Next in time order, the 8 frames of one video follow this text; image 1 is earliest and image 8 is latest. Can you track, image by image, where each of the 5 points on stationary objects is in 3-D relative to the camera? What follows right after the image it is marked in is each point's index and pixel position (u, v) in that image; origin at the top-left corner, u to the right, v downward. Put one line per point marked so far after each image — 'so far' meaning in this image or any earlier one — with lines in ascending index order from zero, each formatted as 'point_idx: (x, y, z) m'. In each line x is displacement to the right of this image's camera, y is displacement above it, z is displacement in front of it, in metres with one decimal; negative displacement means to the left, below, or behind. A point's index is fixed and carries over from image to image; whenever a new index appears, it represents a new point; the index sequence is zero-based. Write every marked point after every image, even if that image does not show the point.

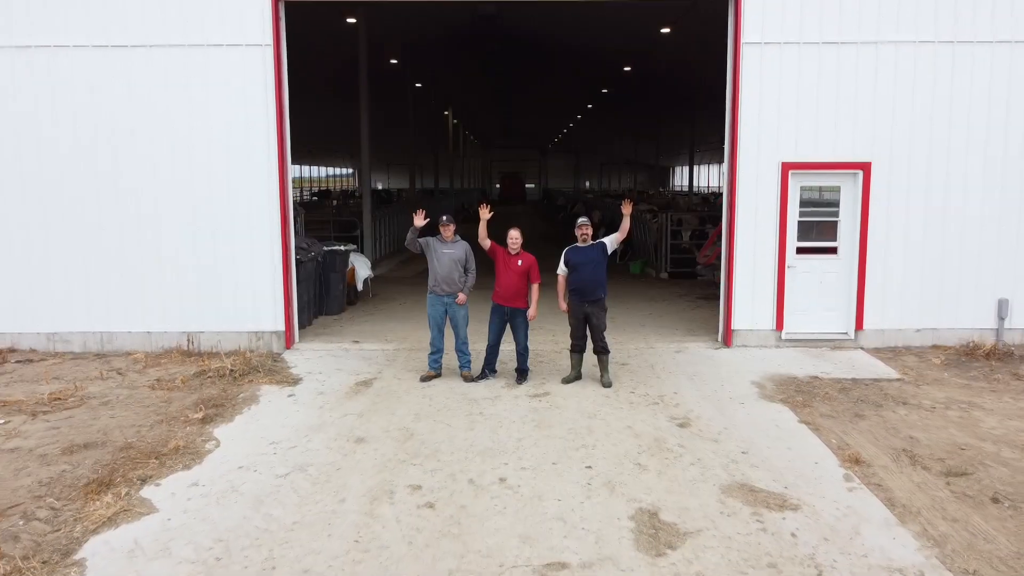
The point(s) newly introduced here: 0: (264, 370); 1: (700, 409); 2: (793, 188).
0: (-2.3, -0.8, +7.0) m
1: (+1.5, -1.0, +5.8) m
2: (+2.8, +1.0, +7.3) m
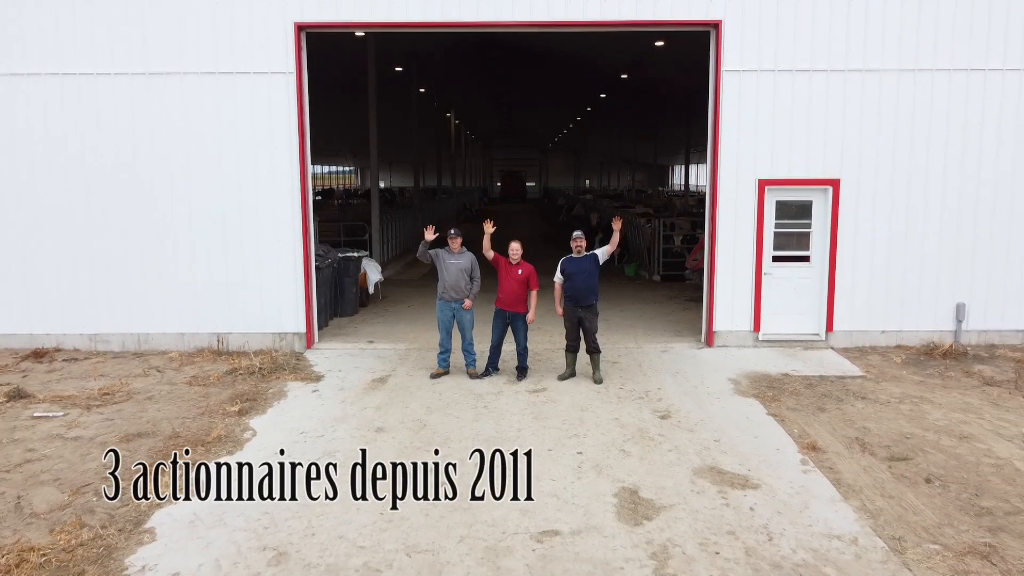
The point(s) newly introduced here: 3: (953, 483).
0: (-2.3, -0.8, +7.7) m
1: (+1.5, -1.0, +6.6) m
2: (+2.8, +0.9, +8.0) m
3: (+3.1, -1.4, +5.1) m
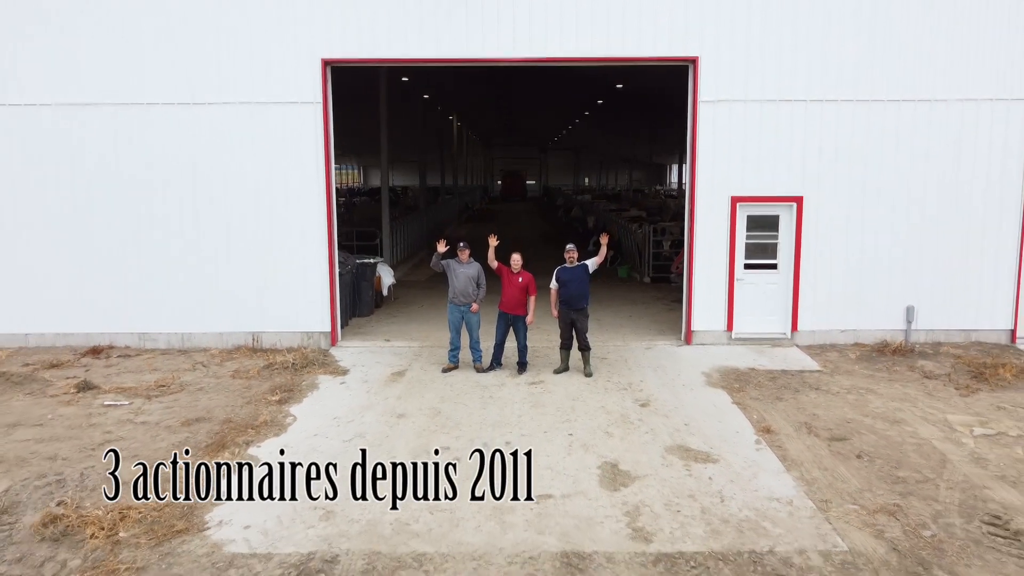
0: (-2.3, -0.9, +8.7) m
1: (+1.5, -1.1, +7.6) m
2: (+2.8, +0.9, +9.0) m
3: (+3.1, -1.4, +6.1) m
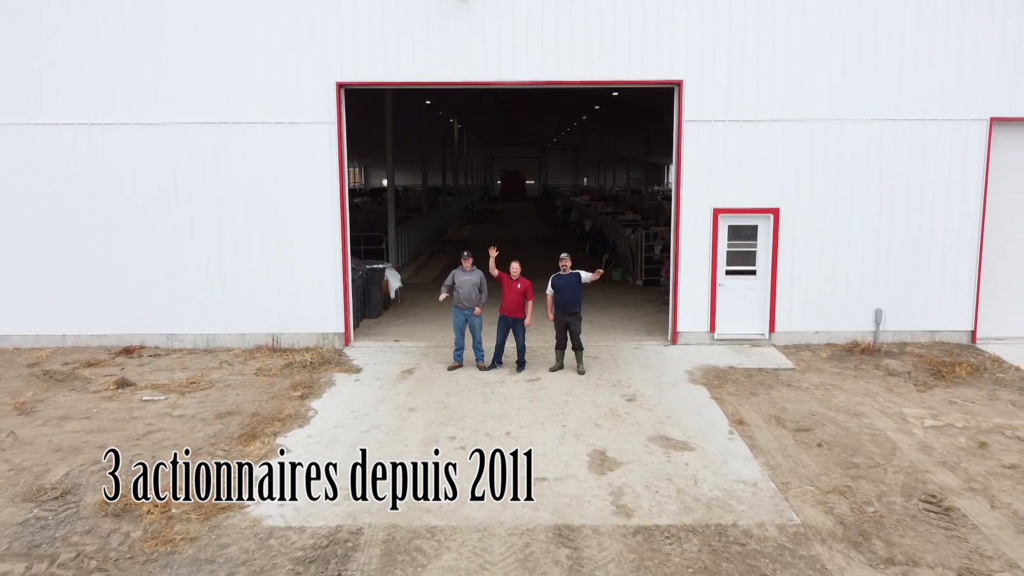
0: (-2.3, -1.0, +9.5) m
1: (+1.5, -1.2, +8.4) m
2: (+2.8, +0.8, +9.8) m
3: (+3.1, -1.5, +6.9) m
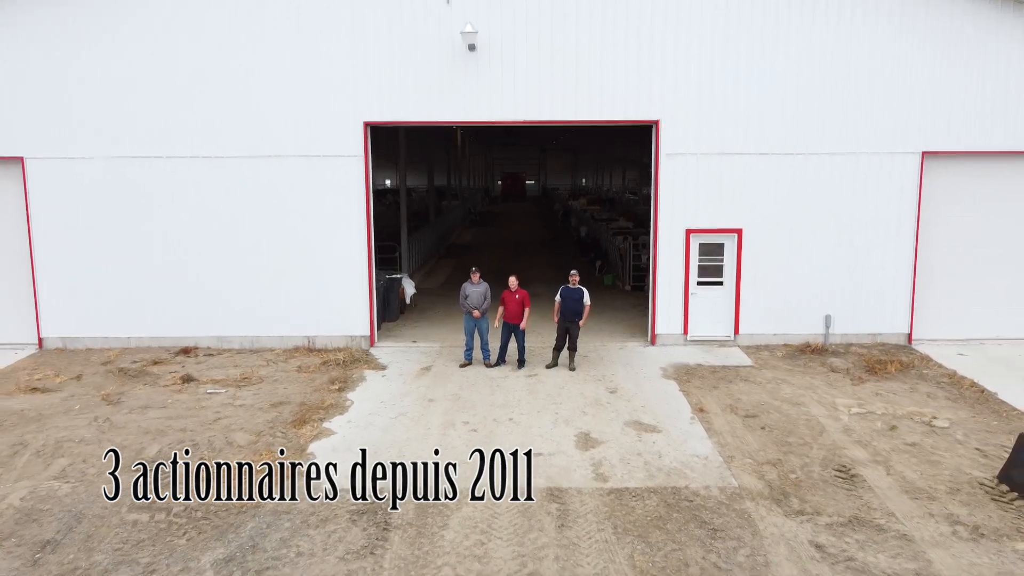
0: (-2.3, -1.1, +11.2) m
1: (+1.6, -1.3, +10.0) m
2: (+2.9, +0.7, +11.4) m
3: (+3.1, -1.7, +8.5) m
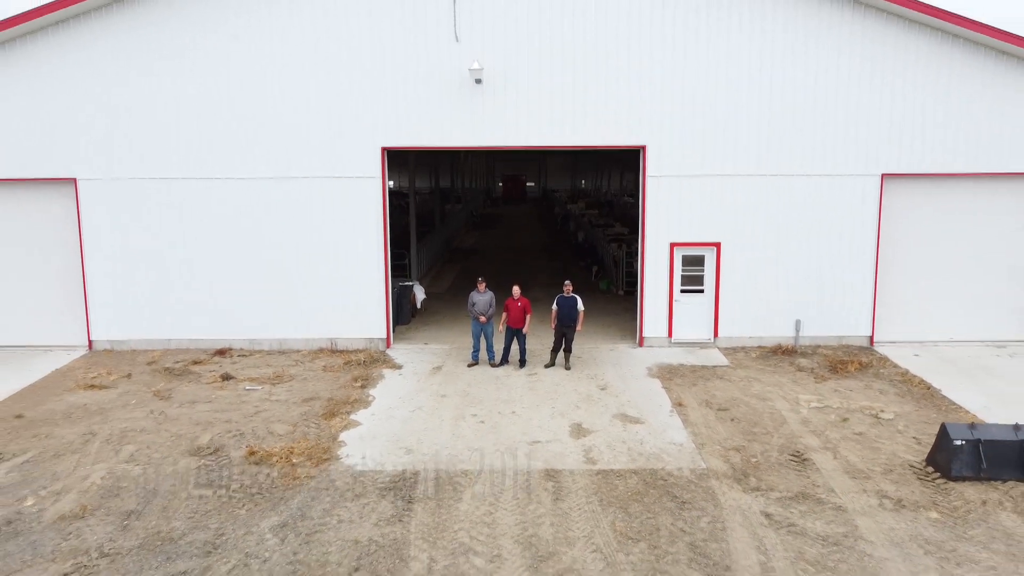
0: (-2.2, -1.2, +12.5) m
1: (+1.6, -1.4, +11.3) m
2: (+2.9, +0.6, +12.7) m
3: (+3.1, -1.8, +9.8) m
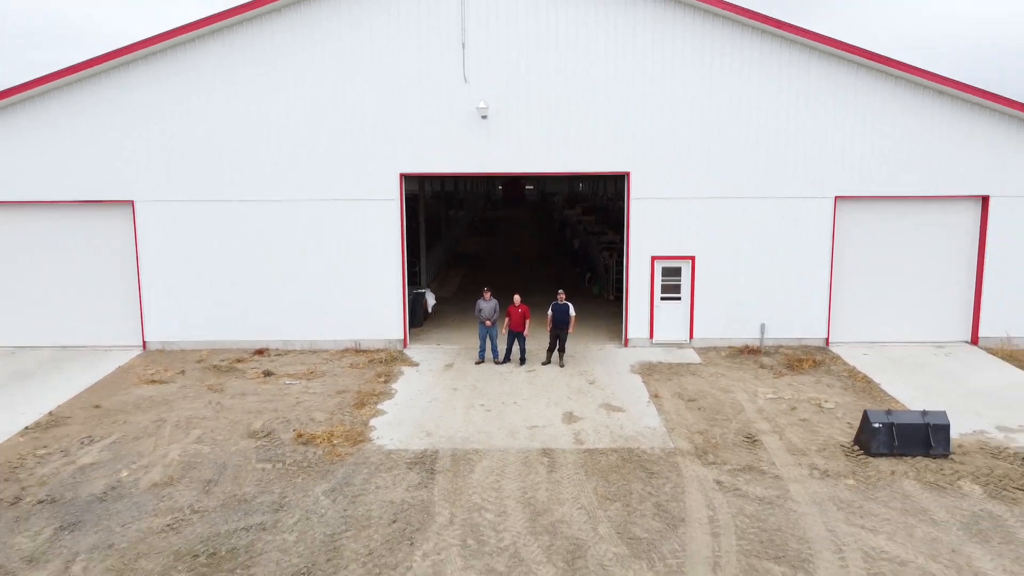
0: (-2.2, -1.4, +14.3) m
1: (+1.6, -1.6, +13.2) m
2: (+2.9, +0.4, +14.6) m
3: (+3.2, -2.0, +11.7) m
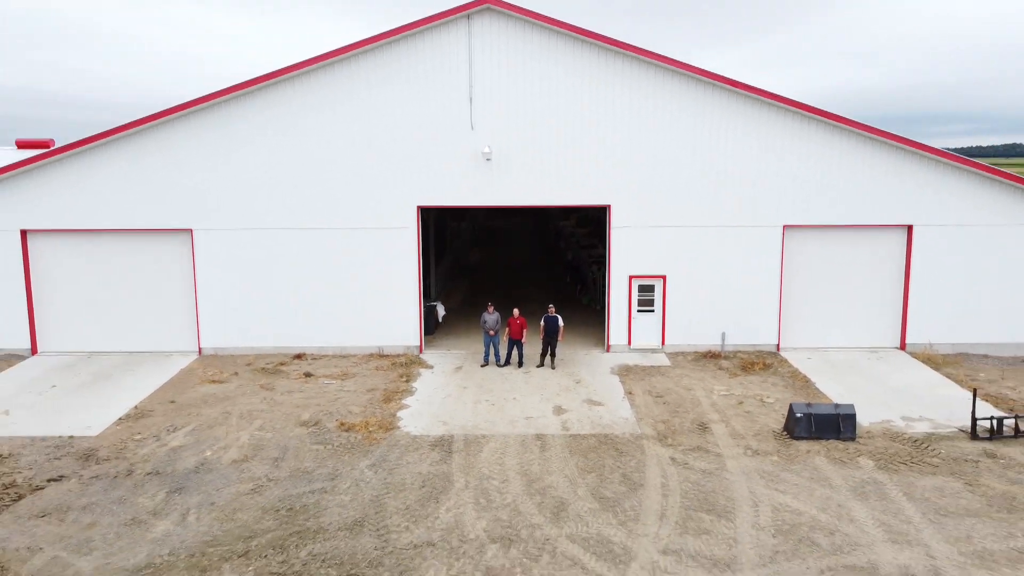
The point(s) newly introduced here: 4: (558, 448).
0: (-2.2, -1.7, +17.0) m
1: (+1.6, -1.9, +15.9) m
2: (+2.9, +0.1, +17.3) m
3: (+3.2, -2.3, +14.4) m
4: (+0.8, -2.7, +12.4) m
